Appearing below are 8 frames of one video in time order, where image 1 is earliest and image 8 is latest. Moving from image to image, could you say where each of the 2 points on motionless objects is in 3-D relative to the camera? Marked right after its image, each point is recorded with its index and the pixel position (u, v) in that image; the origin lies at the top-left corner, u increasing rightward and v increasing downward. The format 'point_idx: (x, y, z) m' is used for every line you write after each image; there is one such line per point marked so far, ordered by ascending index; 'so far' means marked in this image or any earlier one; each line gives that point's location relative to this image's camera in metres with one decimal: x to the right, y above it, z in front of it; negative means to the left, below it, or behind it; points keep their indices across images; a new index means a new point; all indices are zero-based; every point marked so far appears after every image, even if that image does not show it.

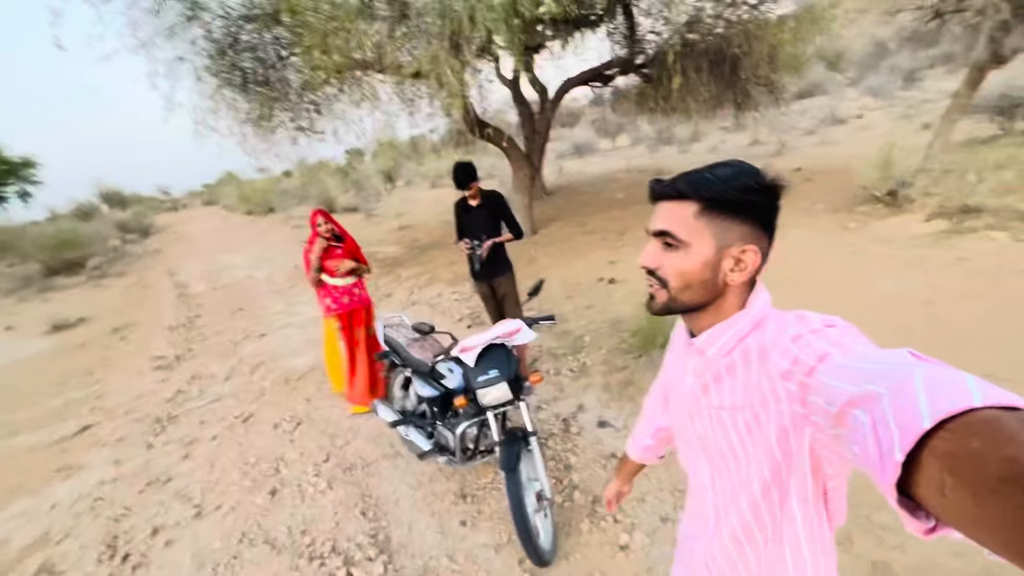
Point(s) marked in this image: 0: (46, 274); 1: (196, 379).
0: (-14.5, +0.4, +15.0) m
1: (-3.8, -1.1, +5.7) m
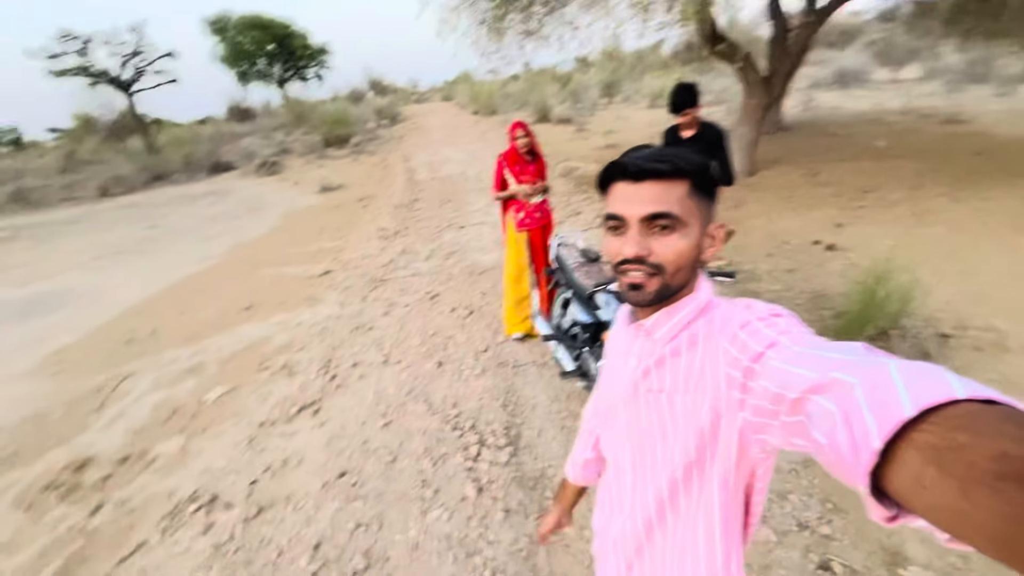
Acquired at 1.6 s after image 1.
0: (-7.3, +5.6, +18.7) m
1: (-1.5, +0.5, +6.8) m
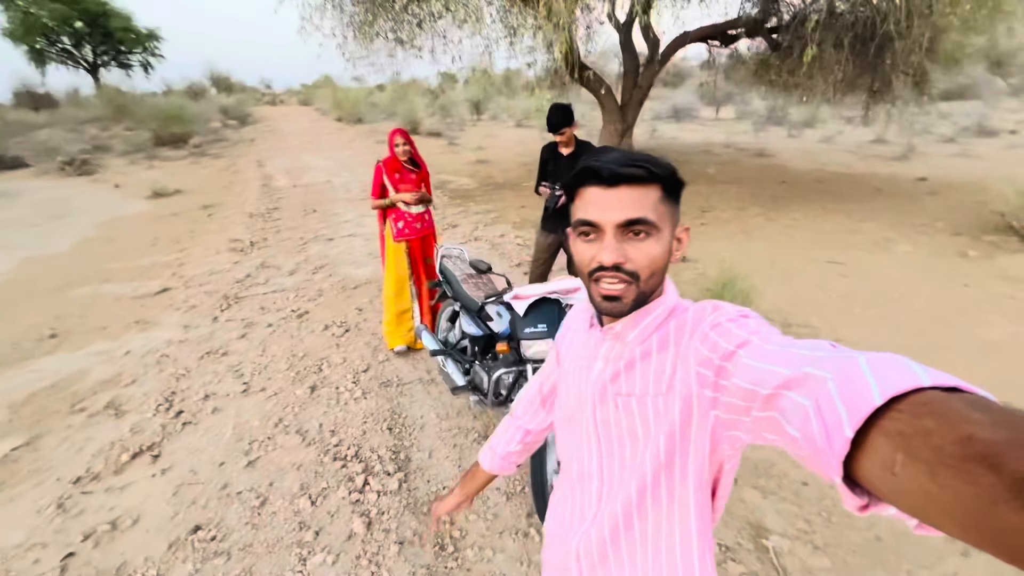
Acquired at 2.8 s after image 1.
0: (-12.0, +4.9, +16.2) m
1: (-3.1, +0.3, +6.1) m
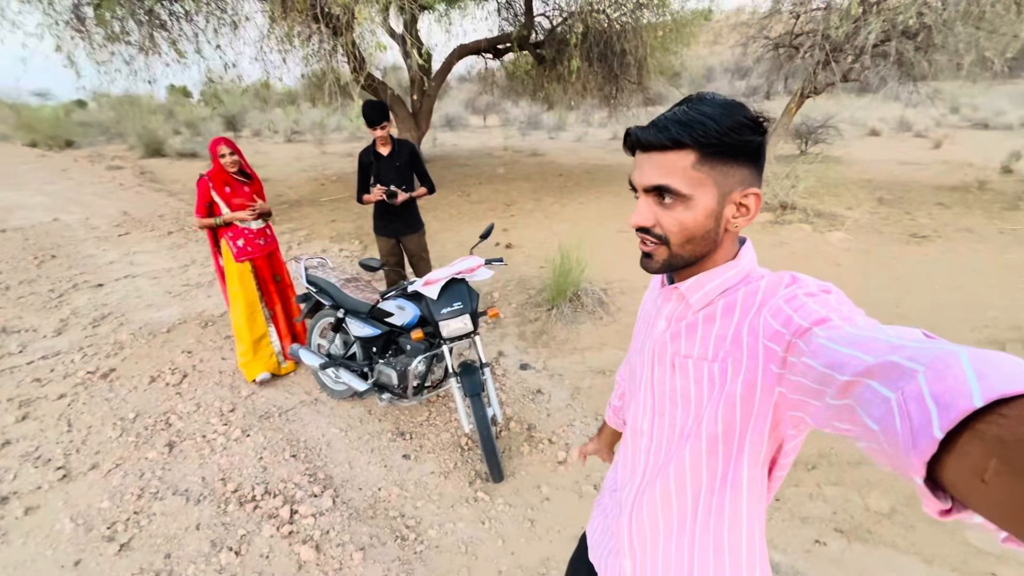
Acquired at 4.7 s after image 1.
0: (-17.7, +2.0, +10.2) m
1: (-4.8, -0.4, +4.6) m
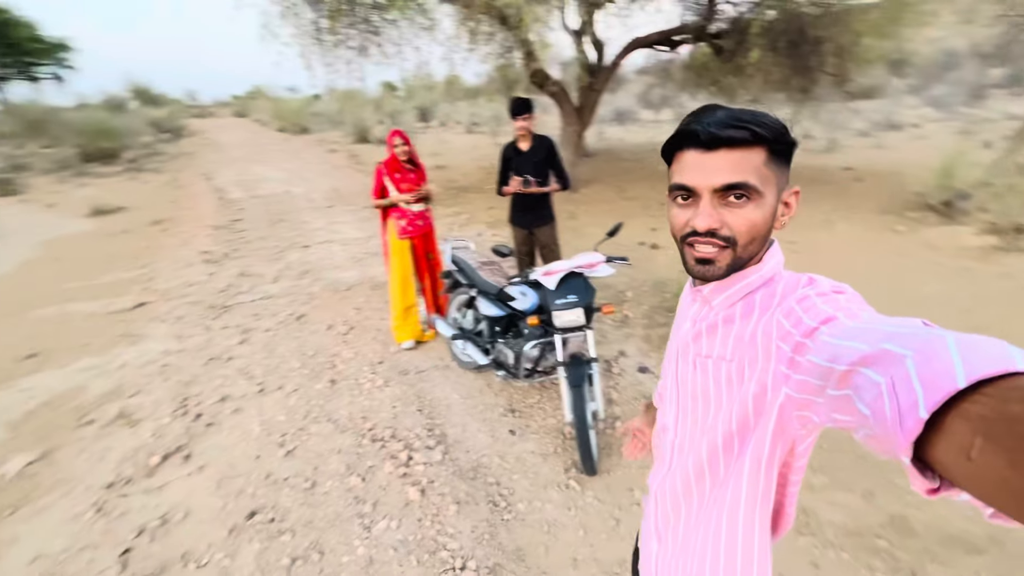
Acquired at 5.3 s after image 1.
0: (-13.5, +4.1, +15.2) m
1: (-3.3, +0.1, +6.0) m
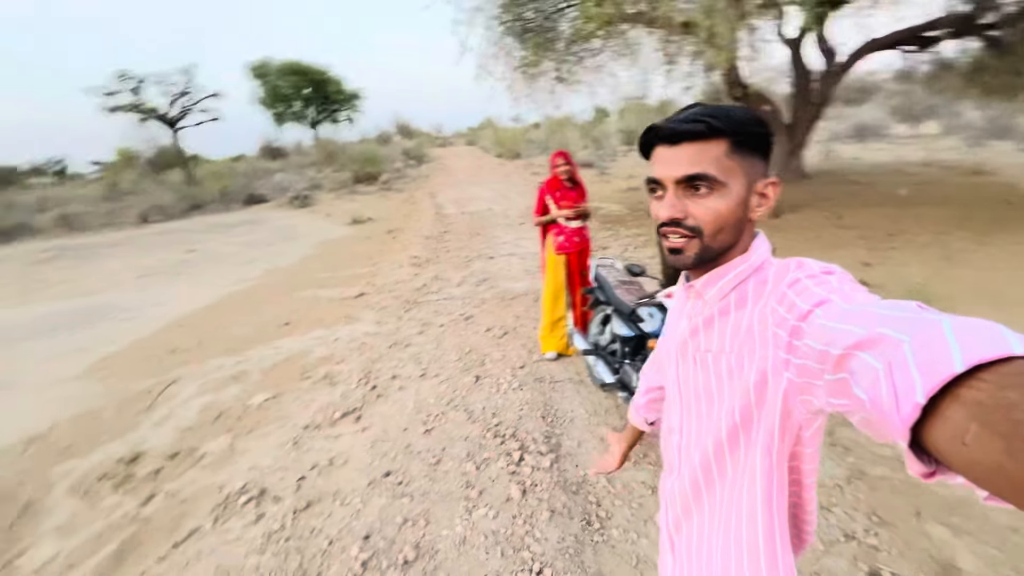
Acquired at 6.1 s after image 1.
0: (-6.4, +4.3, +19.5) m
1: (-1.1, +0.1, +7.0) m
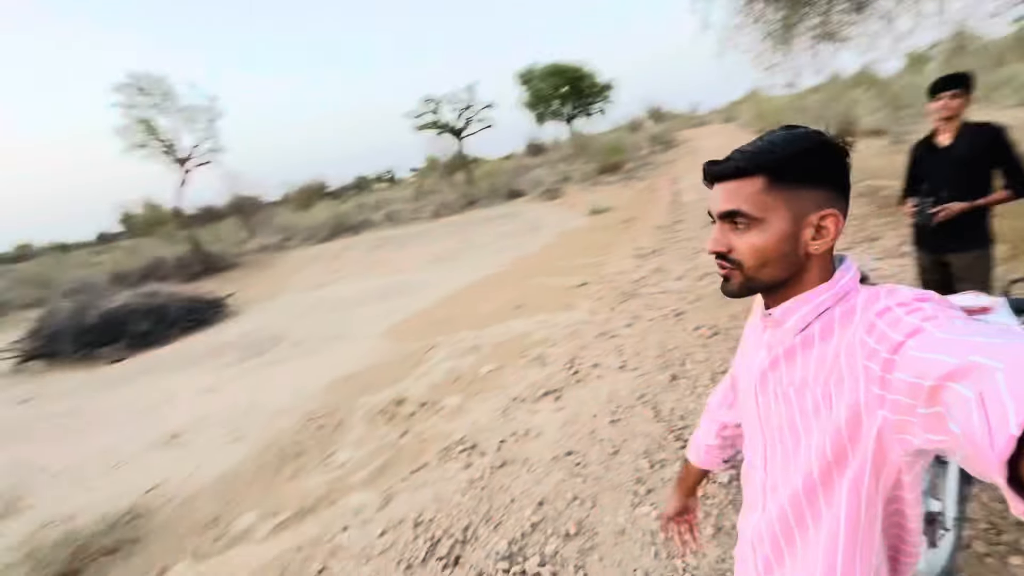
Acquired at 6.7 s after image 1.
0: (+3.6, +4.9, +20.3) m
1: (+2.1, +0.2, +6.9) m
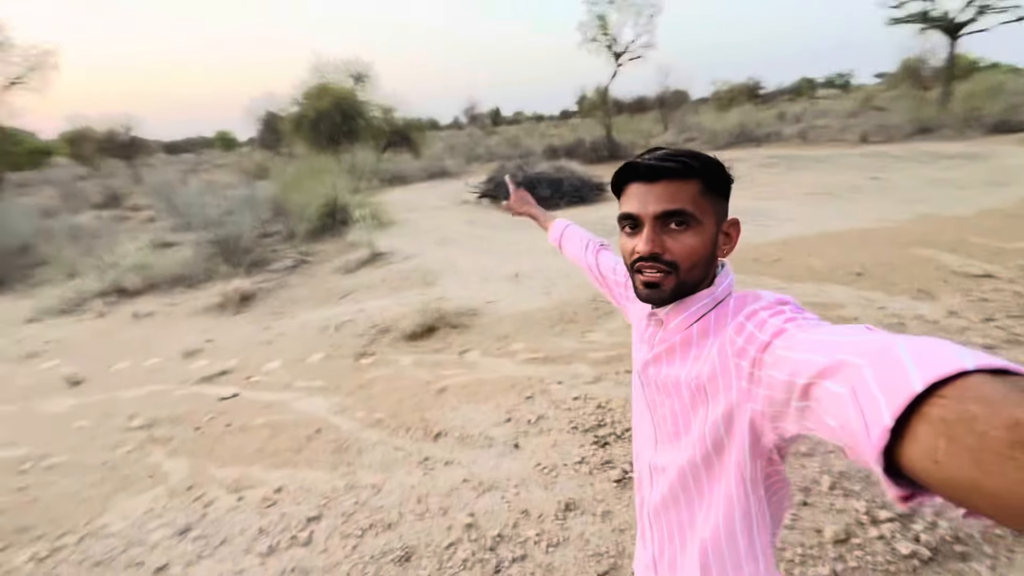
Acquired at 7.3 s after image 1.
0: (+17.0, +4.3, +11.6) m
1: (+5.6, -0.1, +4.2) m
